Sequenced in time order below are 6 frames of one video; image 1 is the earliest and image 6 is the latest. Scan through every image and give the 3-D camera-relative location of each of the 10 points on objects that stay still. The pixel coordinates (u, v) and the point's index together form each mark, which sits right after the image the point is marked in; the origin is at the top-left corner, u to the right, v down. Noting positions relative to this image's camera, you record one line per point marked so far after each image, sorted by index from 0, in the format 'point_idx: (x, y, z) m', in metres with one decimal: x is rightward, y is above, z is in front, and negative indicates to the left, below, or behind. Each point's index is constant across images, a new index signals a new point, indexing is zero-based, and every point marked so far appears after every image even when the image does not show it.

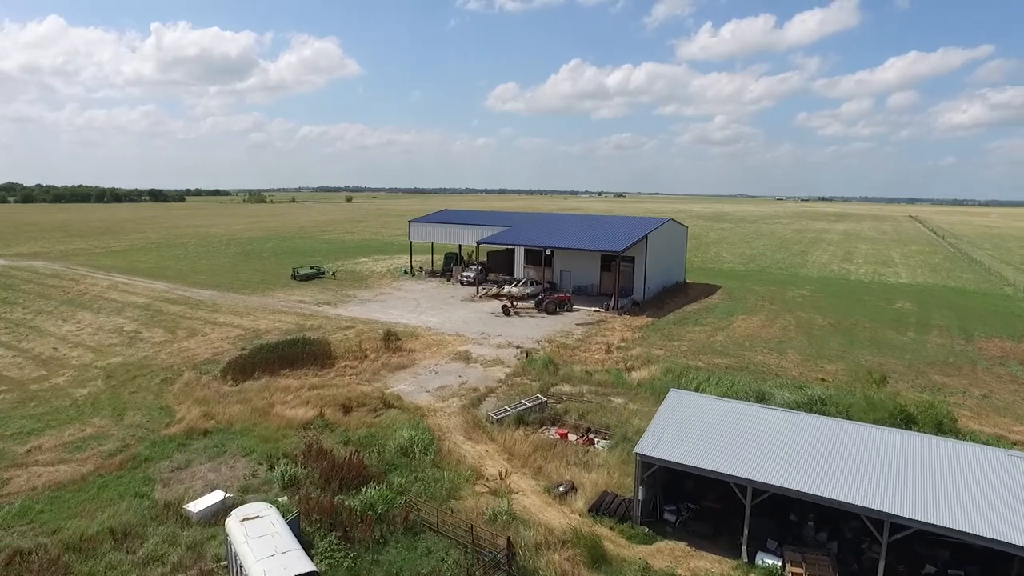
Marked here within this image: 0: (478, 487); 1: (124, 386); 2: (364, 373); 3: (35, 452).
0: (-0.7, -4.0, +12.4) m
1: (-11.5, -2.9, +18.0) m
2: (-4.7, -2.7, +19.3) m
3: (-10.6, -3.7, +13.5) m
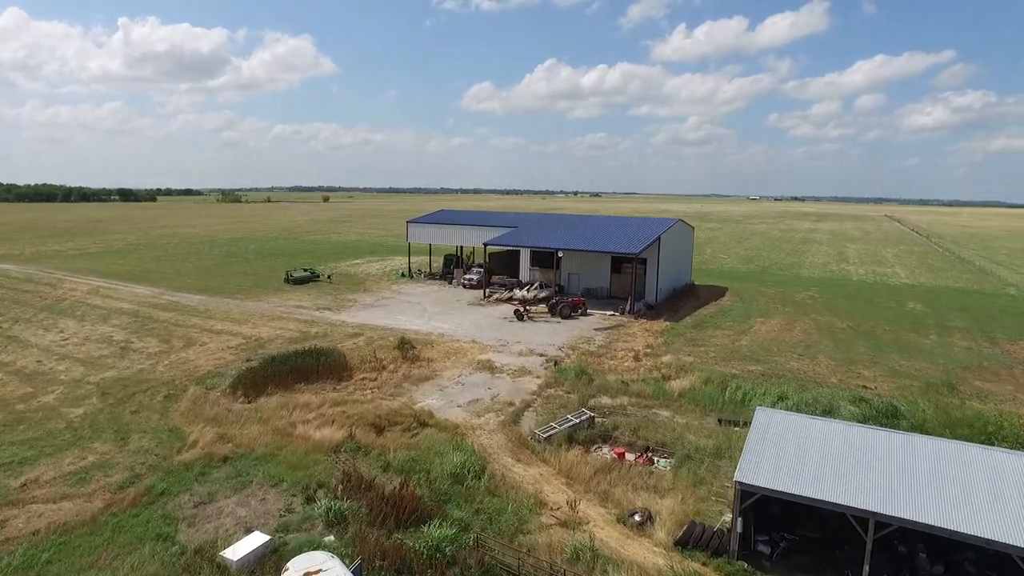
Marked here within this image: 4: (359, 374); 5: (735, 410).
0: (+0.6, -4.2, +11.1) m
1: (-10.4, -3.1, +16.3) m
2: (-3.7, -2.9, +17.9) m
3: (-9.4, -3.9, +11.8) m
4: (-4.7, -2.7, +18.9) m
5: (+6.2, -3.4, +16.9) m
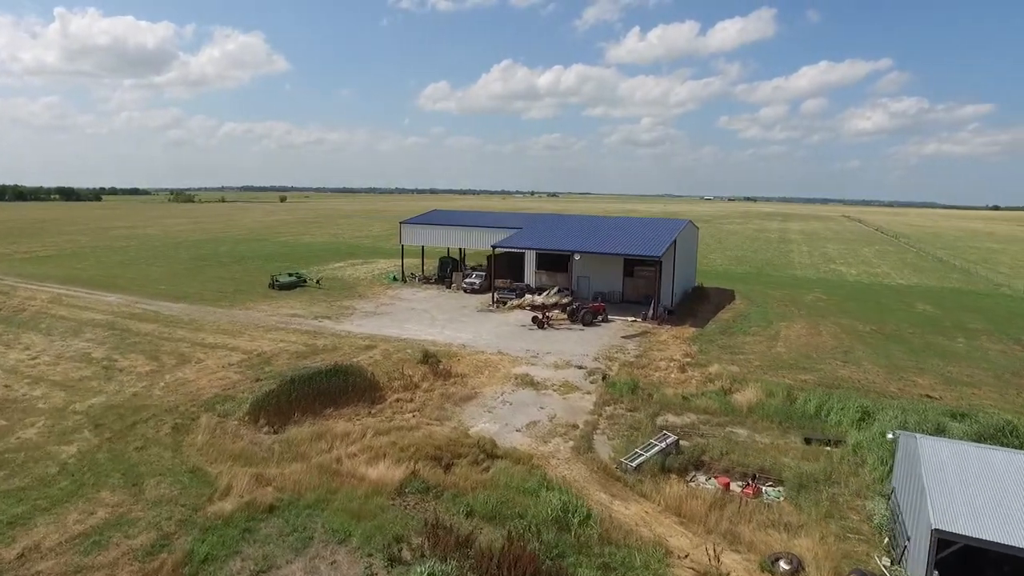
0: (+2.6, -4.4, +9.4) m
1: (-8.8, -3.4, +13.7) m
2: (-2.2, -3.2, +15.9) m
3: (-7.4, -4.2, +9.4) m
4: (-3.3, -2.9, +16.8) m
5: (+7.8, -3.6, +15.5) m
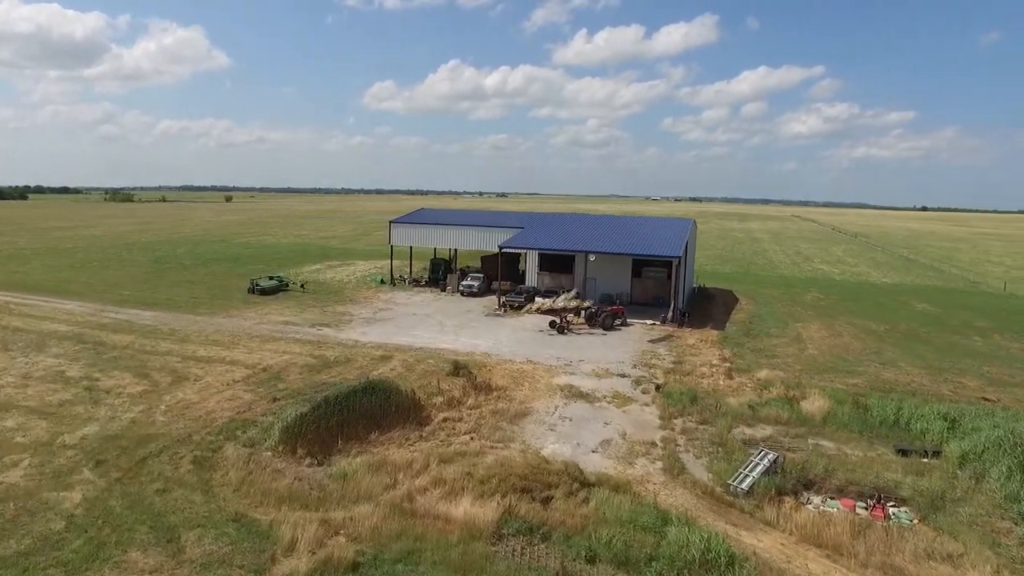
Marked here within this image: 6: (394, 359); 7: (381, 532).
0: (+4.7, -4.5, +8.0) m
1: (-7.0, -3.6, +11.4) m
2: (-0.6, -3.3, +14.1) m
3: (-5.3, -4.3, +7.2) m
4: (-1.8, -3.0, +14.8) m
5: (+9.3, -3.6, +14.6) m
6: (-3.8, -2.3, +19.6) m
7: (-2.1, -3.9, +9.6) m
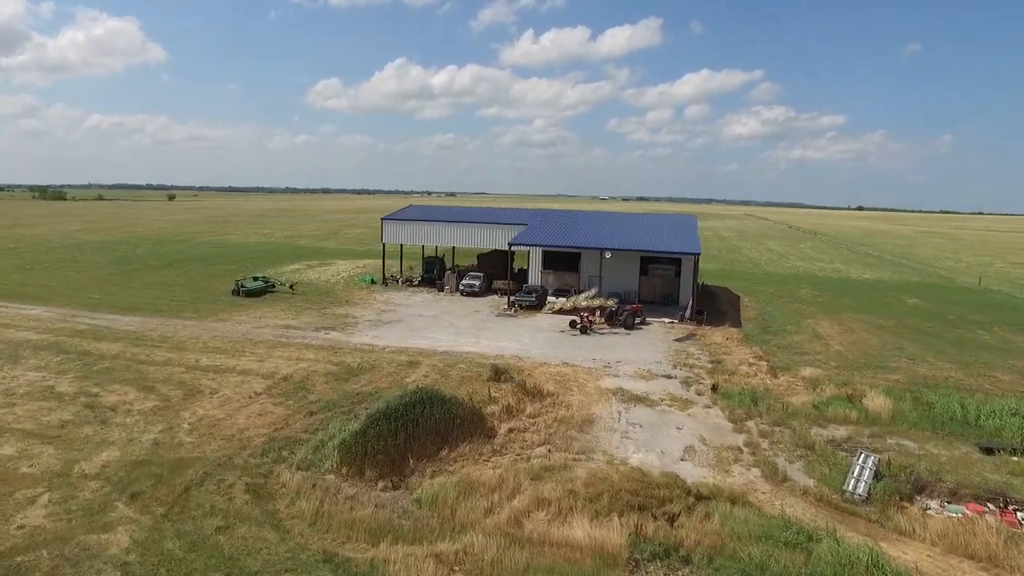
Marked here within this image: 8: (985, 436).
0: (+6.8, -4.4, +7.3) m
1: (-5.1, -3.6, +9.7) m
2: (+1.0, -3.2, +12.9) m
3: (-3.1, -4.3, +5.6) m
4: (-0.3, -3.0, +13.6) m
5: (+10.9, -3.4, +14.2) m
6: (-2.7, -2.3, +18.2) m
7: (-0.1, -3.8, +8.4) m
8: (+11.0, -3.4, +14.1) m
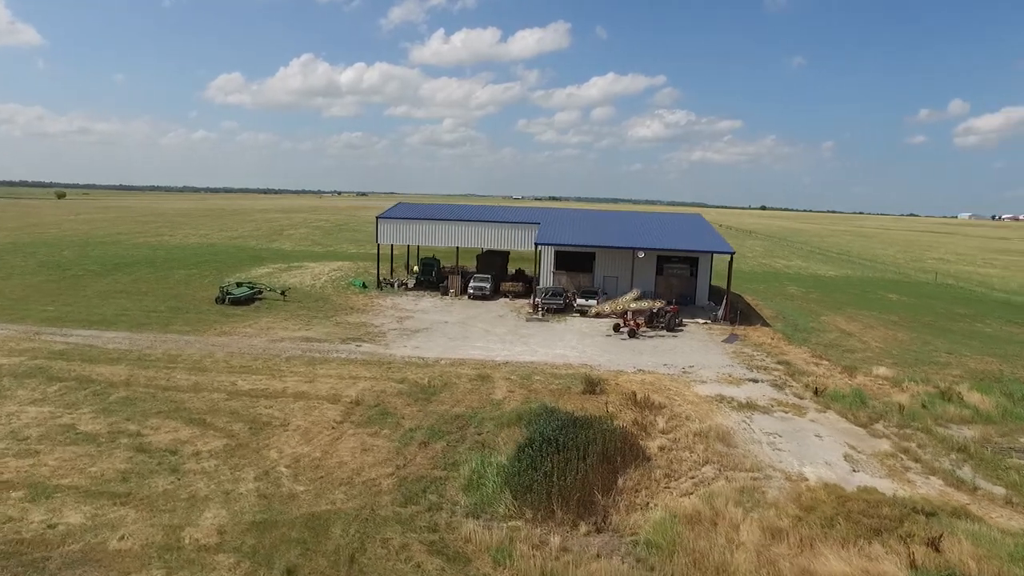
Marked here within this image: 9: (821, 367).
0: (+10.6, -4.3, +6.8) m
1: (-1.6, -3.8, +7.5) m
2: (+4.0, -3.3, +11.6) m
3: (+1.0, -4.4, +3.8) m
4: (+2.7, -3.1, +12.1) m
5: (+13.6, -3.3, +14.3) m
6: (-0.4, -2.4, +16.3) m
7: (+3.6, -3.9, +6.9) m
8: (+13.7, -3.3, +14.2) m
9: (+9.6, -2.5, +18.9) m
